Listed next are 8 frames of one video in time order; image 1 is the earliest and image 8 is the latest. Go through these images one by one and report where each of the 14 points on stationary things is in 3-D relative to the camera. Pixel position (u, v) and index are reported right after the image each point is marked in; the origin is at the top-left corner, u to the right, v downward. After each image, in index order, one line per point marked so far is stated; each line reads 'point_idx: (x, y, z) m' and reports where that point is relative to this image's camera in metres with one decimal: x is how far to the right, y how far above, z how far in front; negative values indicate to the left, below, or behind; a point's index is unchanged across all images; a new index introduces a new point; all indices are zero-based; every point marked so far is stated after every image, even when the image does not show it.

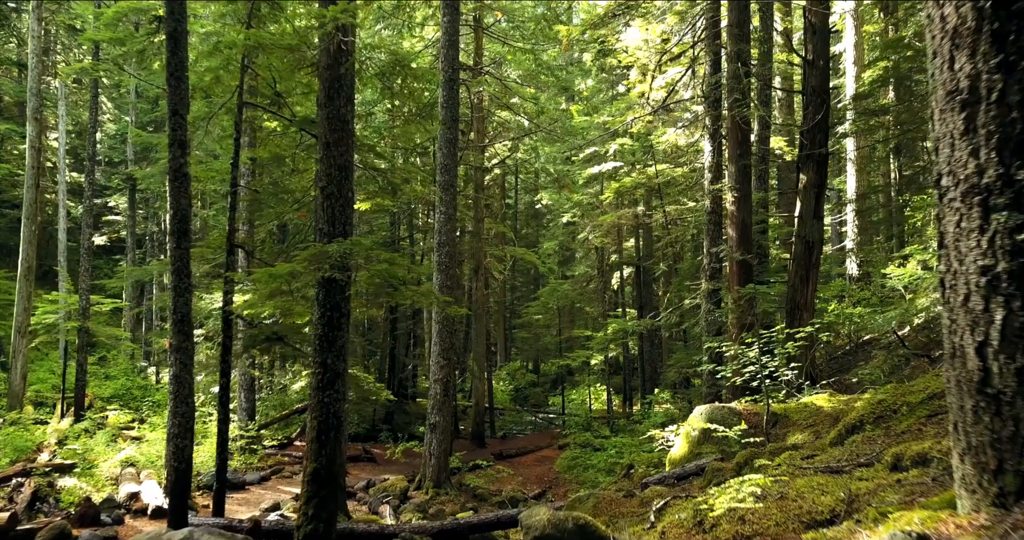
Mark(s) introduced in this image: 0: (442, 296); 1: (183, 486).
0: (-1.2, -0.5, +12.1) m
1: (-3.0, -2.0, +6.6) m
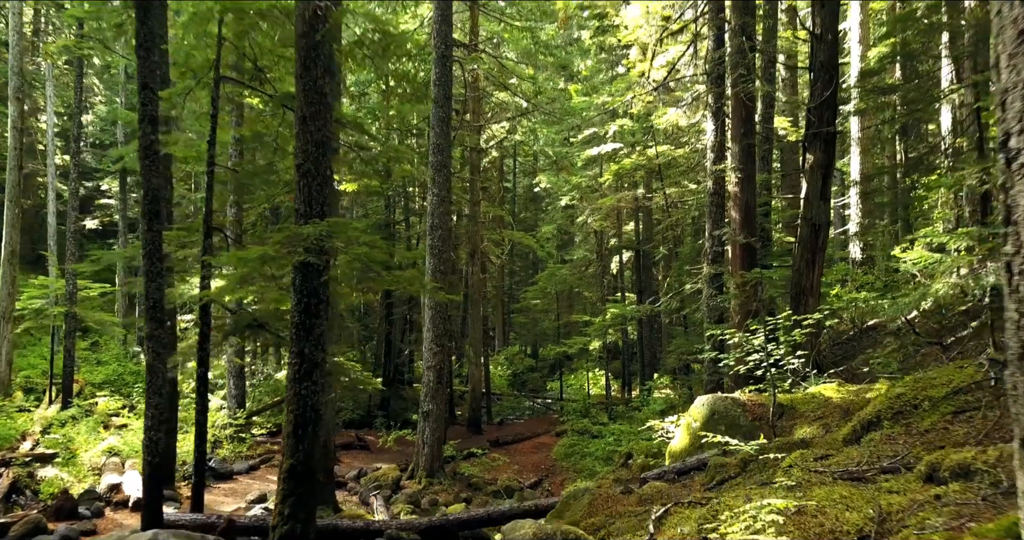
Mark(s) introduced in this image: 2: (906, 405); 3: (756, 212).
0: (-1.2, -0.2, +11.7) m
1: (-3.1, -1.8, +6.3) m
2: (+2.4, -0.8, +4.4) m
3: (+3.4, +0.8, +10.1) m
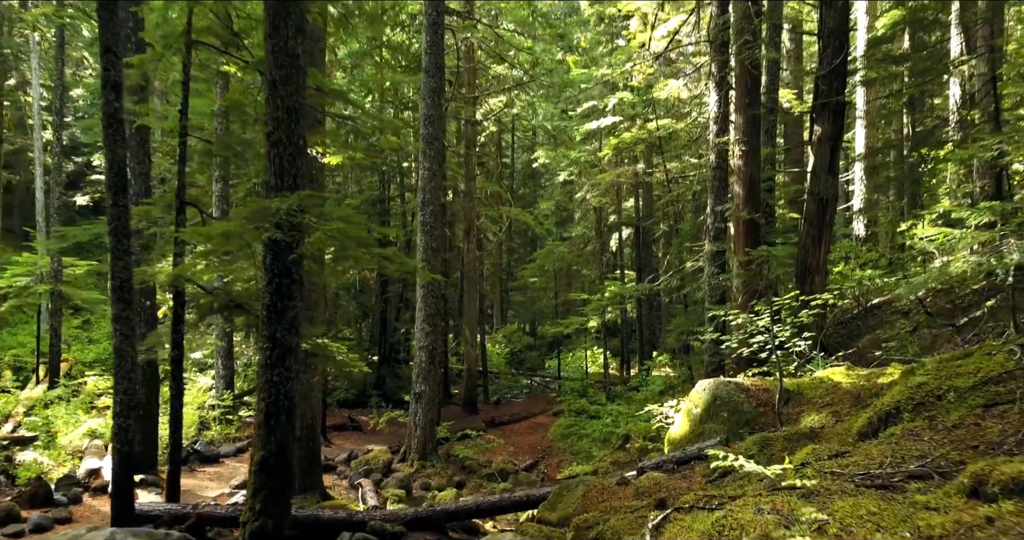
0: (-1.3, +0.2, +11.3) m
1: (-3.2, -1.7, +6.0) m
2: (+2.3, -0.7, +4.0) m
3: (+3.3, +1.1, +9.6) m
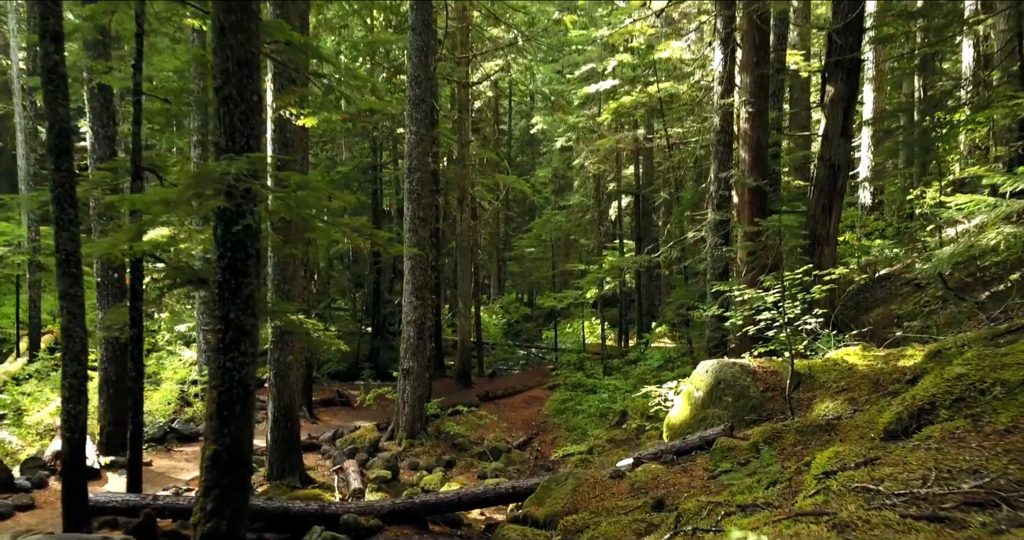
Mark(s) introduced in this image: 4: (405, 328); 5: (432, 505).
0: (-1.4, +0.6, +10.7) m
1: (-3.3, -1.4, +5.5) m
2: (+2.2, -0.6, +3.5) m
3: (+3.2, +1.5, +9.0) m
4: (-1.6, -0.9, +10.9) m
5: (-0.6, -1.9, +5.7) m
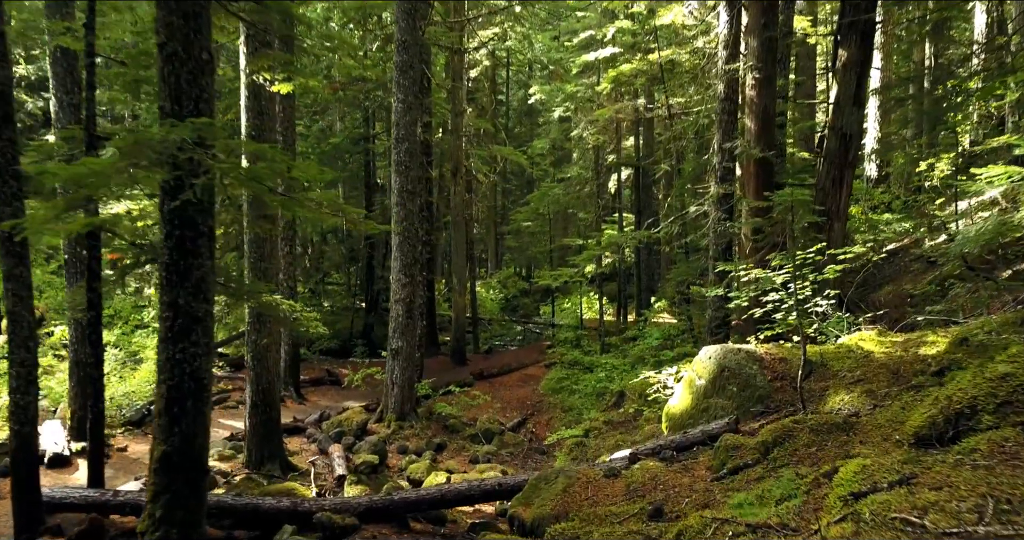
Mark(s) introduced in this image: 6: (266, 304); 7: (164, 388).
0: (-1.5, +1.0, +10.2) m
1: (-3.4, -1.3, +5.1) m
2: (+2.1, -0.5, +3.0) m
3: (+3.1, +1.8, +8.5) m
4: (-1.7, -0.5, +10.4) m
5: (-0.7, -1.7, +5.3) m
6: (-1.8, -0.2, +5.4) m
7: (-1.9, -0.6, +4.0) m
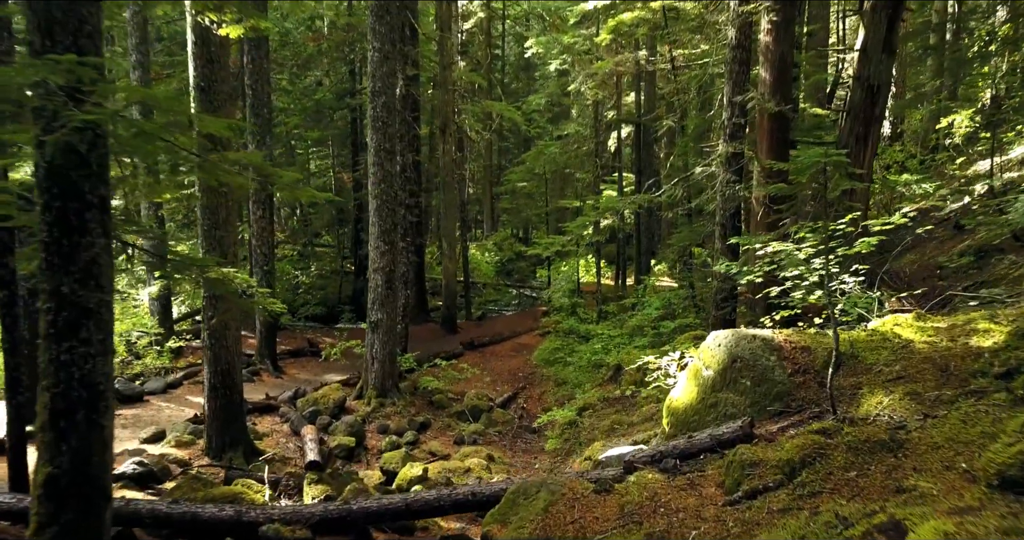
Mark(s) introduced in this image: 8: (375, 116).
0: (-1.7, +1.4, +9.4) m
1: (-3.5, -1.1, +4.3) m
2: (+2.0, -0.5, +2.3) m
3: (+3.0, +2.1, +7.6) m
4: (-1.9, -0.1, +9.7) m
5: (-0.9, -1.5, +4.6) m
6: (-2.0, -0.1, +4.6) m
7: (-2.1, -0.6, +3.2) m
8: (-1.8, +2.0, +9.4) m
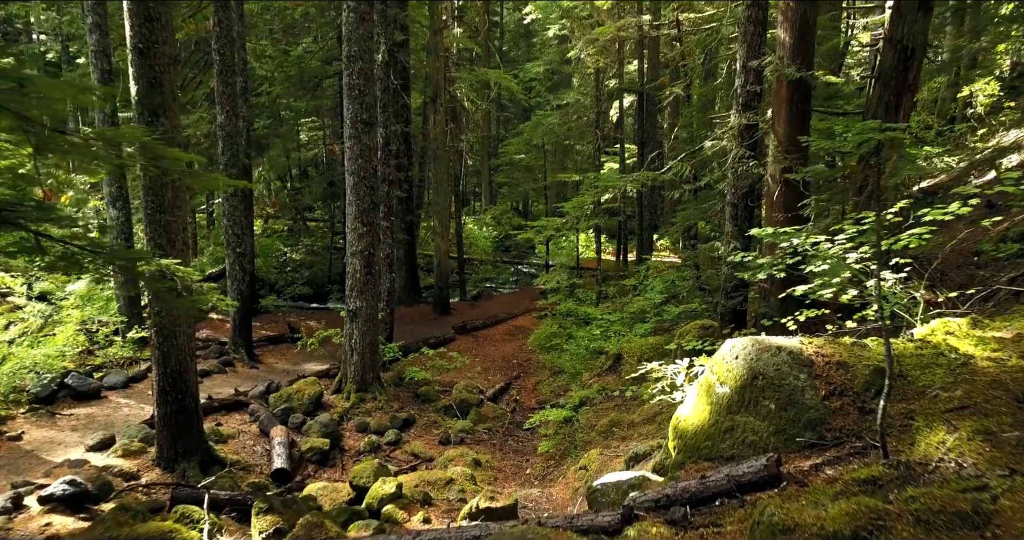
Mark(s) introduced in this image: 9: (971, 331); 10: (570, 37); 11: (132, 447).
0: (-1.8, +1.6, +8.5) m
1: (-3.7, -1.2, +3.6) m
2: (+1.8, -0.5, +1.5) m
3: (+2.8, +2.2, +6.7) m
4: (-2.0, +0.1, +8.9) m
5: (-1.0, -1.5, +3.9) m
6: (-2.1, -0.1, +3.8) m
7: (-2.2, -0.6, +2.4) m
8: (-1.9, +2.2, +8.5) m
9: (+2.5, -0.3, +3.9) m
10: (+1.4, +5.5, +17.2) m
11: (-3.5, -1.6, +6.7) m
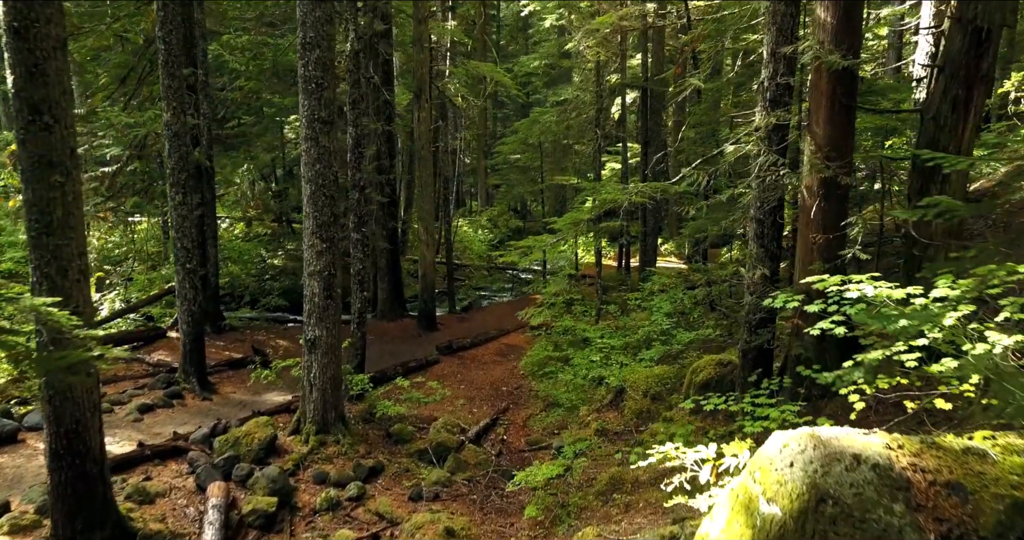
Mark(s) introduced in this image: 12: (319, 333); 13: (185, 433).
0: (-2.0, +1.3, +7.3) m
1: (-3.8, -1.4, +2.4) m
2: (+1.7, -0.8, +0.3) m
3: (+2.7, +2.0, +5.5) m
4: (-2.1, -0.1, +7.6) m
5: (-1.2, -1.8, +2.7) m
6: (-2.3, -0.3, +2.6) m
7: (-2.4, -0.9, +1.2) m
8: (-2.0, +1.9, +7.3) m
9: (+2.3, -0.6, +2.6) m
10: (+1.2, +5.3, +15.9) m
11: (-3.7, -1.9, +5.4) m
12: (-2.0, -0.7, +7.6) m
13: (-3.5, -1.7, +7.9) m
